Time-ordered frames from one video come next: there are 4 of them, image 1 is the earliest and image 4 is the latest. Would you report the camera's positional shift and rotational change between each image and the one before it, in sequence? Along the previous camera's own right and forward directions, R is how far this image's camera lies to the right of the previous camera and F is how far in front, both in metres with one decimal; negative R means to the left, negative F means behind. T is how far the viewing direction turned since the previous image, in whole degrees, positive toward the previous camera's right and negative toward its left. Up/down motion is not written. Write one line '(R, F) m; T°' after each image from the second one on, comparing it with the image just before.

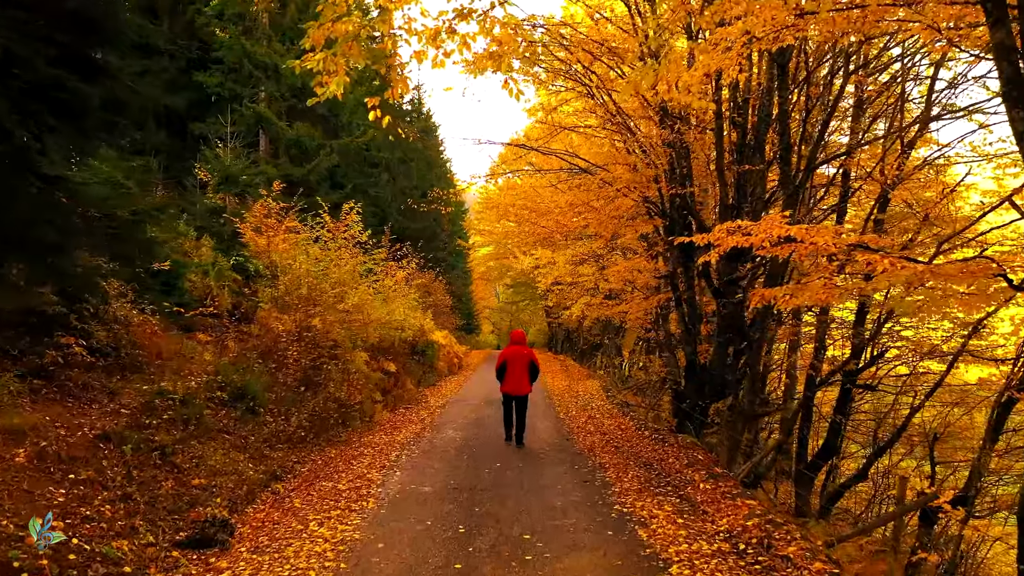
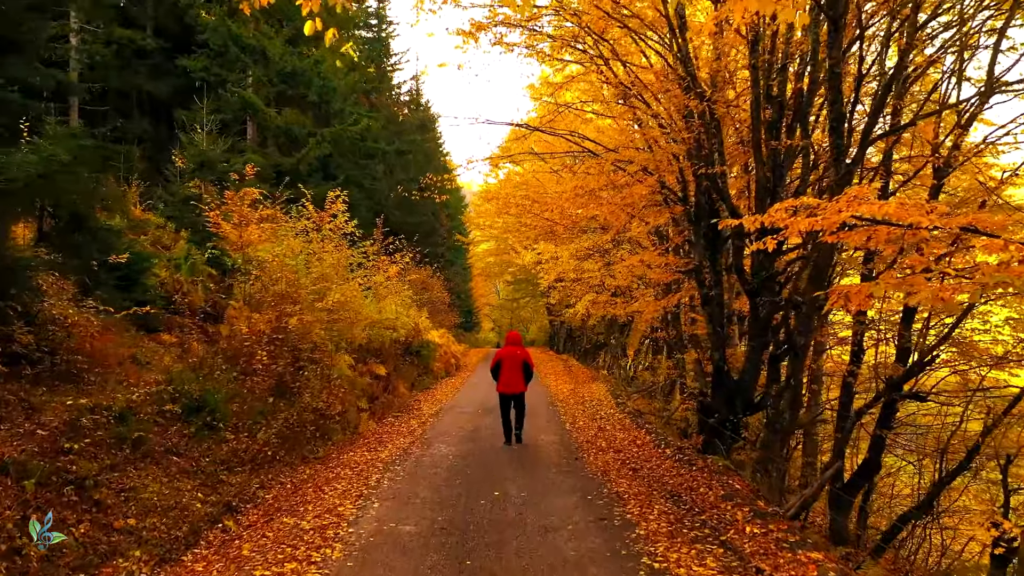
(0.0, +1.1) m; 0°
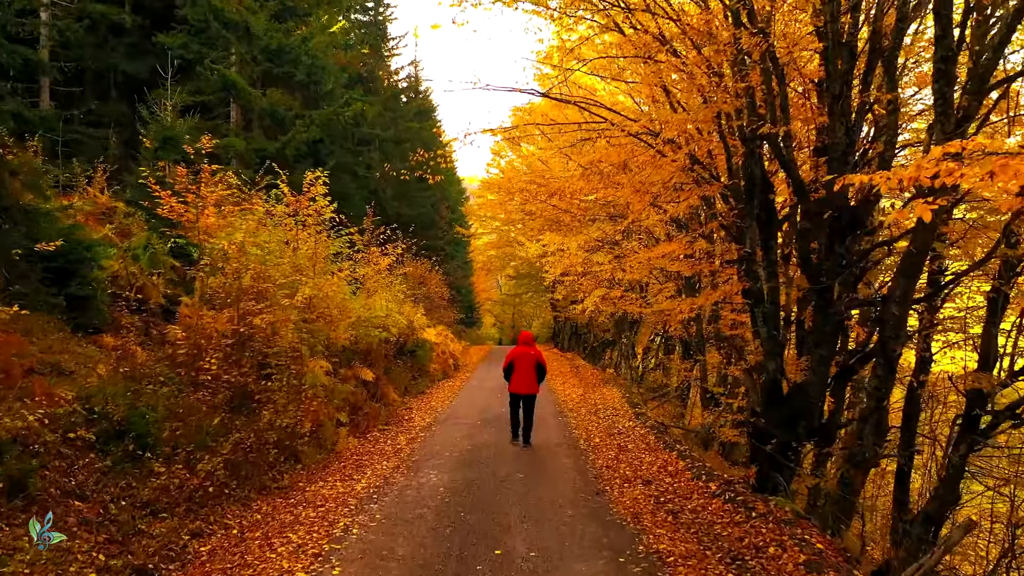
(0.0, +1.4) m; 0°
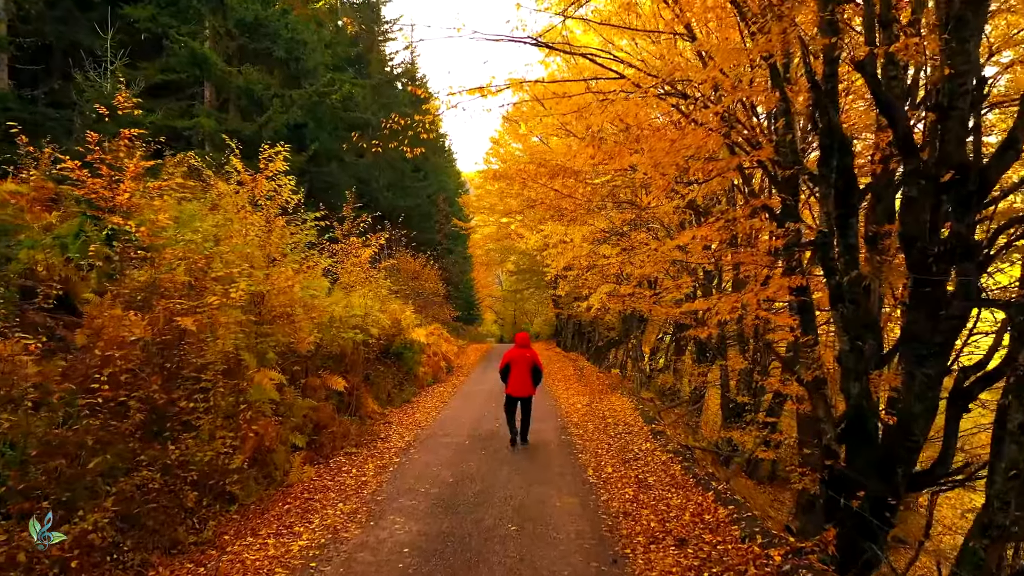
(+0.1, +1.6) m; 0°
